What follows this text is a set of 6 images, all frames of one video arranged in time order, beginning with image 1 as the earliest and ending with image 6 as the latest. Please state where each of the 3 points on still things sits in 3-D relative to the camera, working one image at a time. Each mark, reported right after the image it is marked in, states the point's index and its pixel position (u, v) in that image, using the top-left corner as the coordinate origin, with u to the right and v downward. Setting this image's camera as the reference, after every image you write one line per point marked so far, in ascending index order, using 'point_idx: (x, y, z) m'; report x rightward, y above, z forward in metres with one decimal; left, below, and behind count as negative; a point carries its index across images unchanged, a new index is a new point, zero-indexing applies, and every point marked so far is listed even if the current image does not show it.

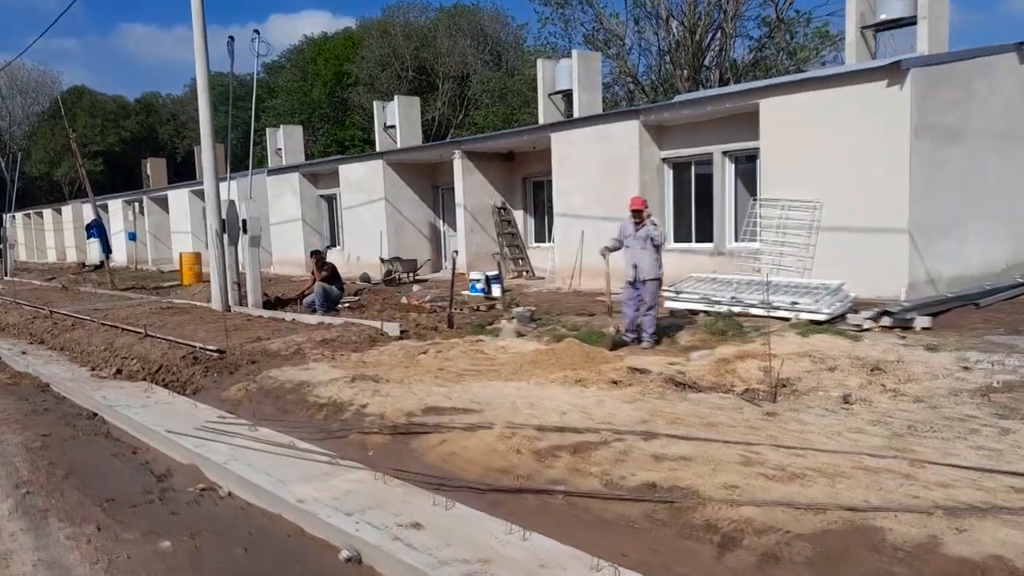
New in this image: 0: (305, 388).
0: (-2.0, -1.0, +7.8) m
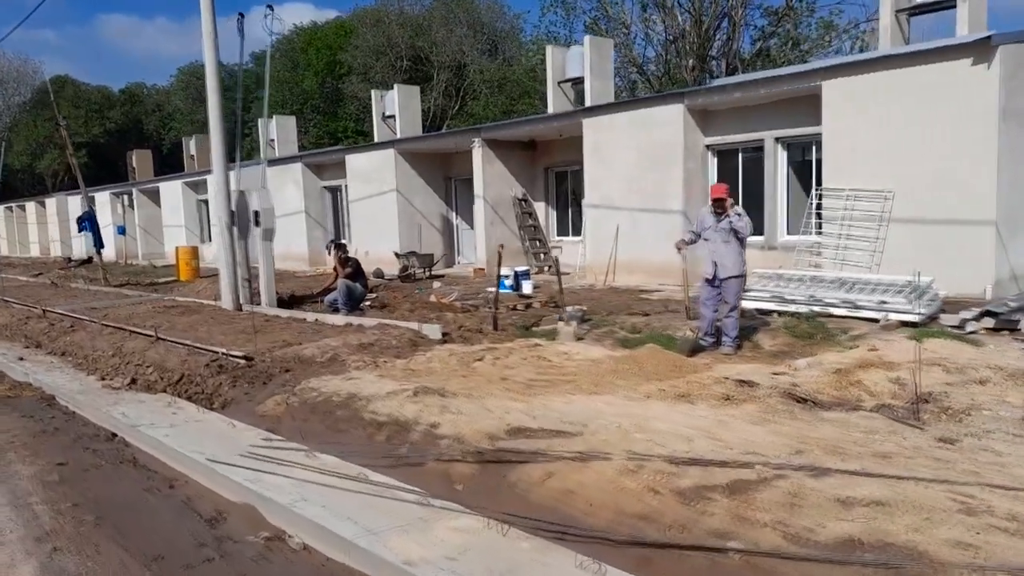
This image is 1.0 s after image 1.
0: (-1.3, -1.0, +6.8) m
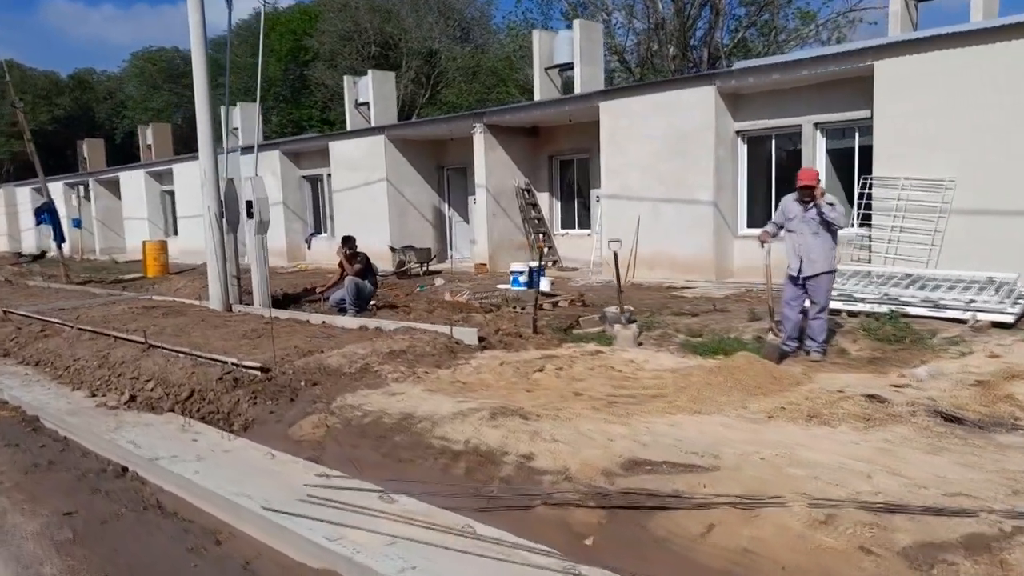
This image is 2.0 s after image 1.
0: (-0.7, -1.0, +5.8) m
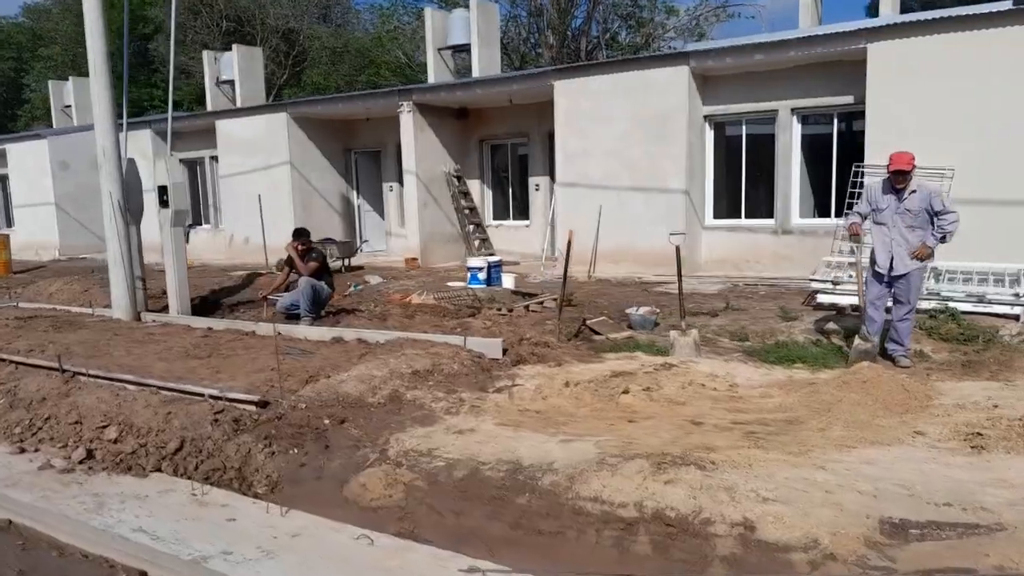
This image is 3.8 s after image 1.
0: (+0.1, -1.1, +4.4) m
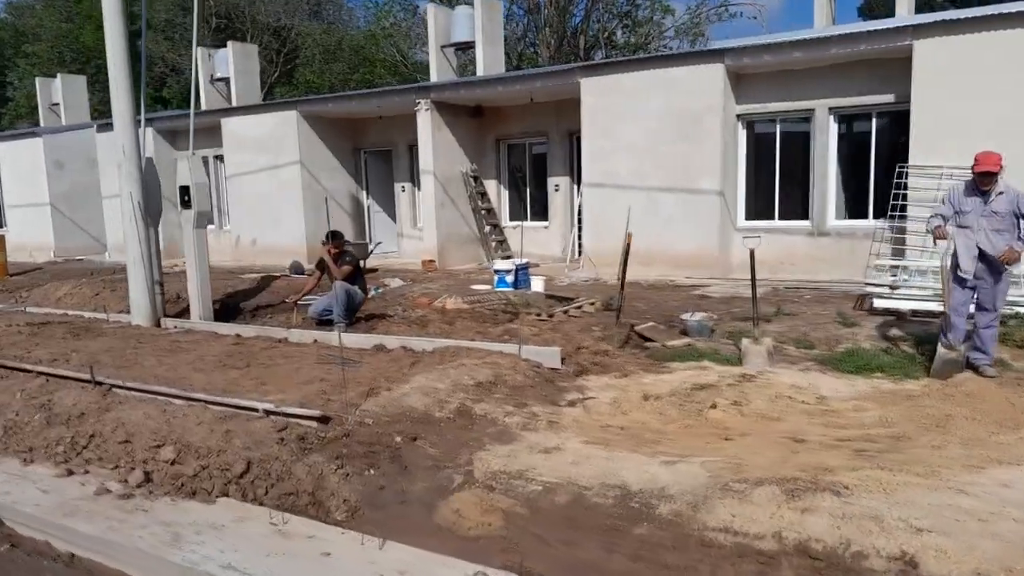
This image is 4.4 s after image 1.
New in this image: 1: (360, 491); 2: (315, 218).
0: (+0.7, -1.1, +4.0) m
1: (-0.9, -1.2, +4.6) m
2: (-3.9, +1.4, +16.0) m
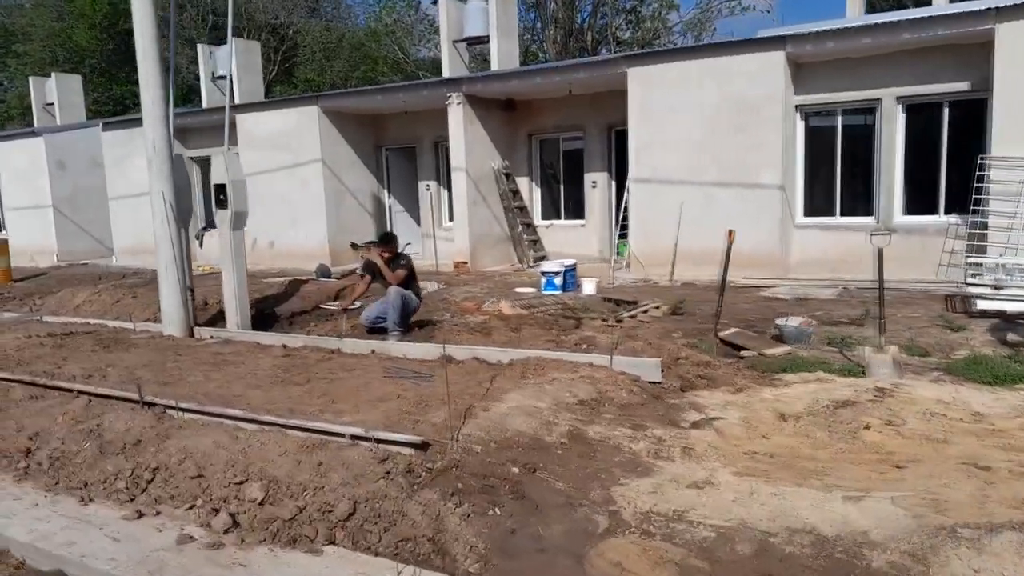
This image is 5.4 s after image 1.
0: (+1.5, -1.1, +3.4) m
1: (-0.1, -1.2, +3.9) m
2: (-3.3, +1.3, +15.3) m
